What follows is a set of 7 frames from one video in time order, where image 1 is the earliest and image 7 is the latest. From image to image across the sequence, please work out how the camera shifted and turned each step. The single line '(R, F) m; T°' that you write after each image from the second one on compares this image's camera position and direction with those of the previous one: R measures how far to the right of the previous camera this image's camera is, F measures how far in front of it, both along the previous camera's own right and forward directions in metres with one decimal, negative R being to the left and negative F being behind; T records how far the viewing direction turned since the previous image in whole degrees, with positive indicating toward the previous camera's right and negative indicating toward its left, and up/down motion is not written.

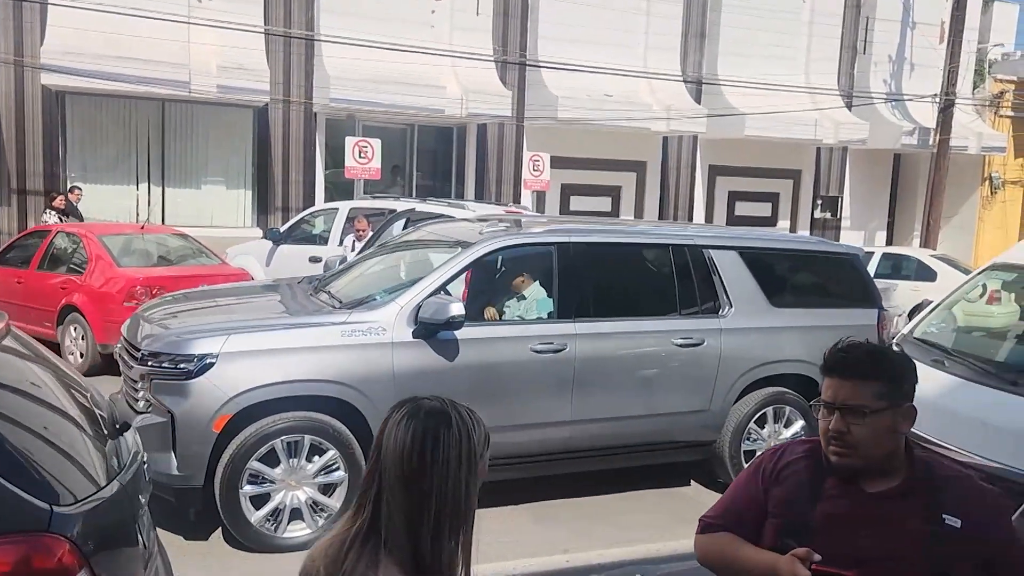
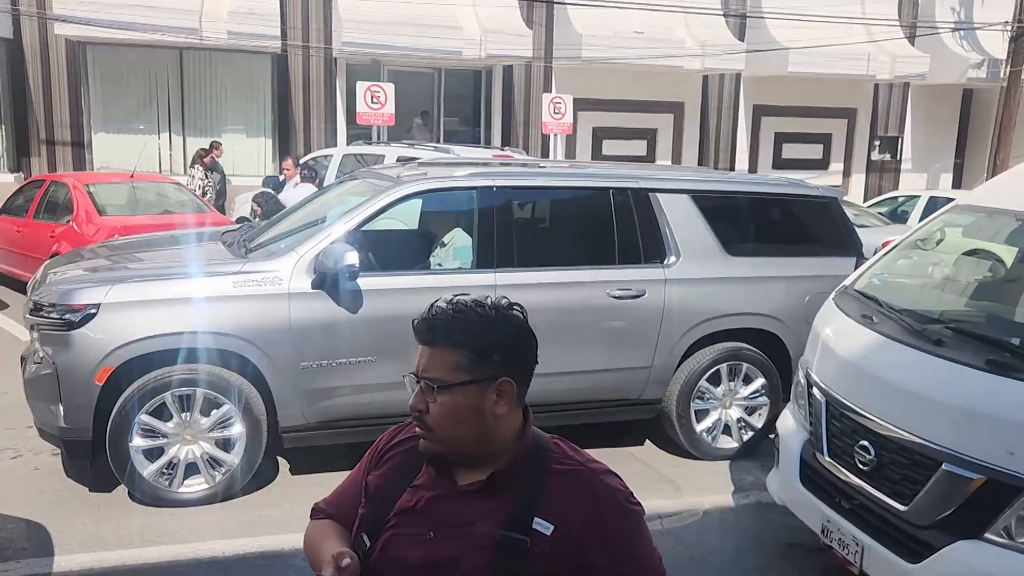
(+1.0, +0.4) m; -6°
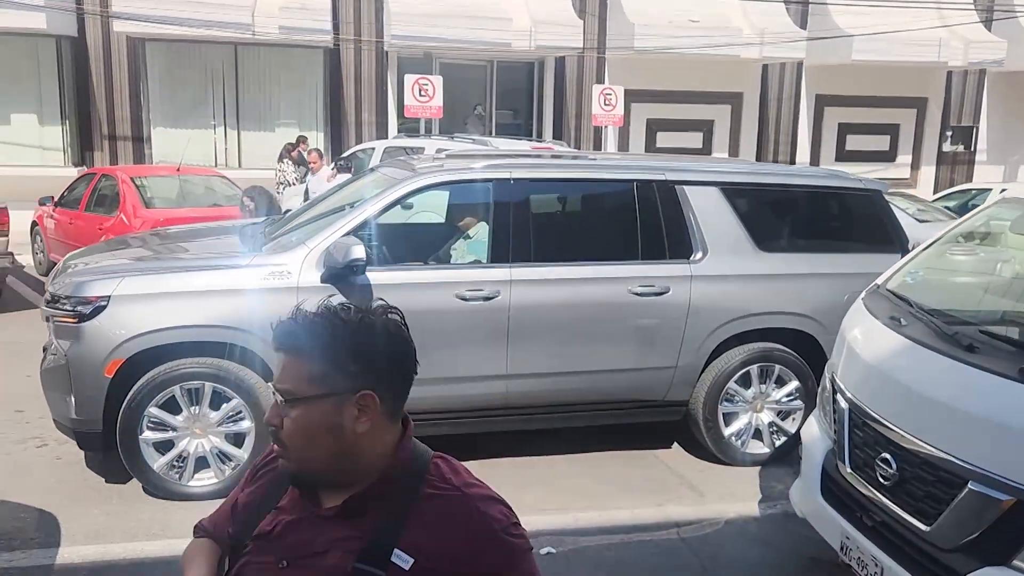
(+0.3, +0.2) m; -5°
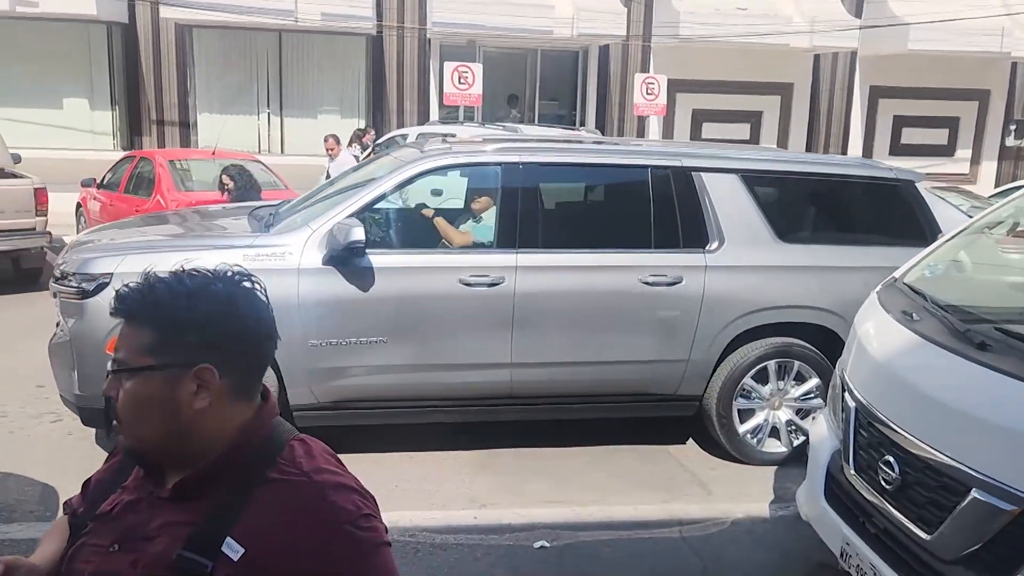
(+0.3, +0.1) m; -4°
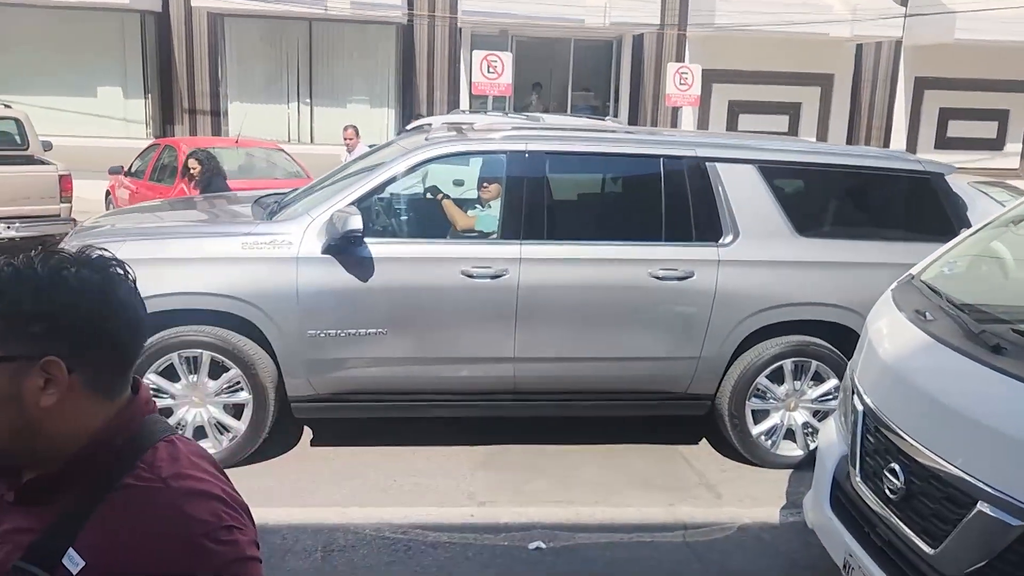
(+0.2, +0.1) m; -3°
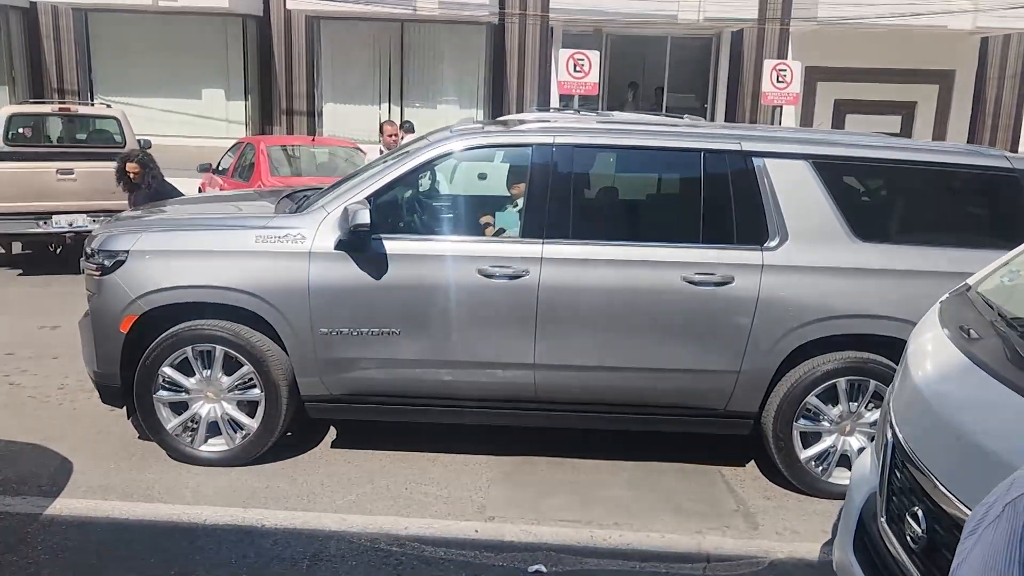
(+0.5, +0.3) m; -8°
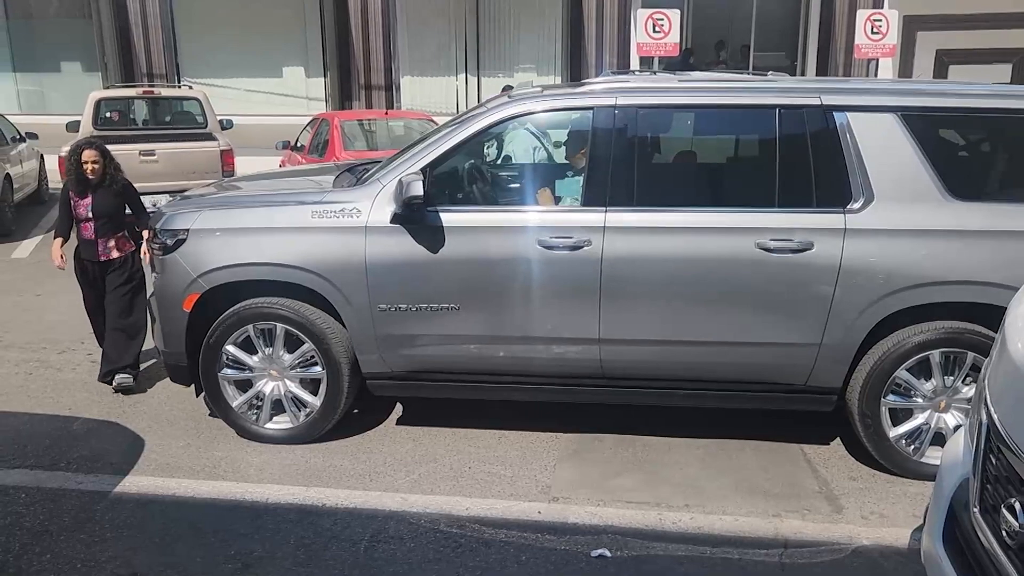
(+0.1, +0.2) m; -6°
